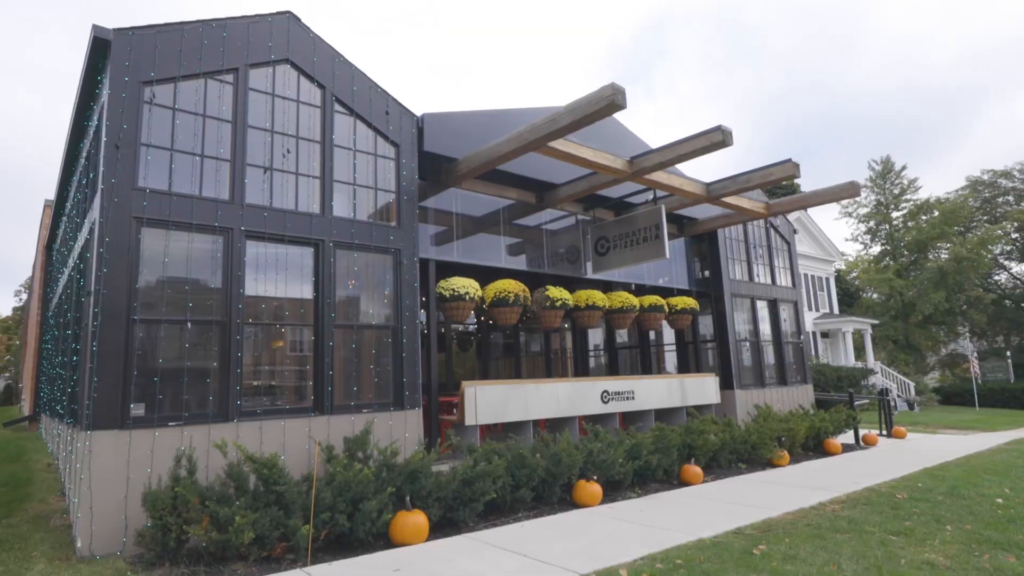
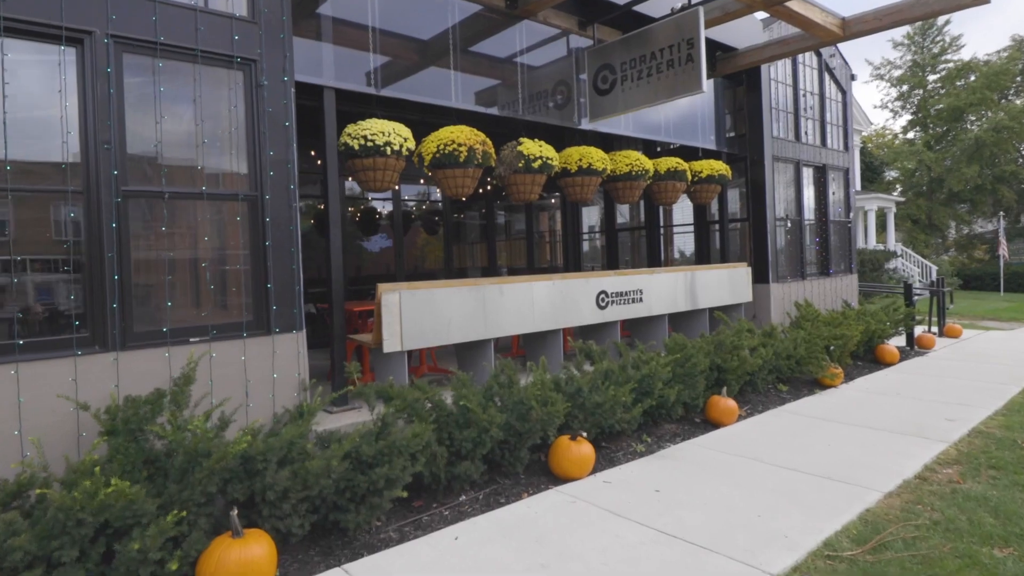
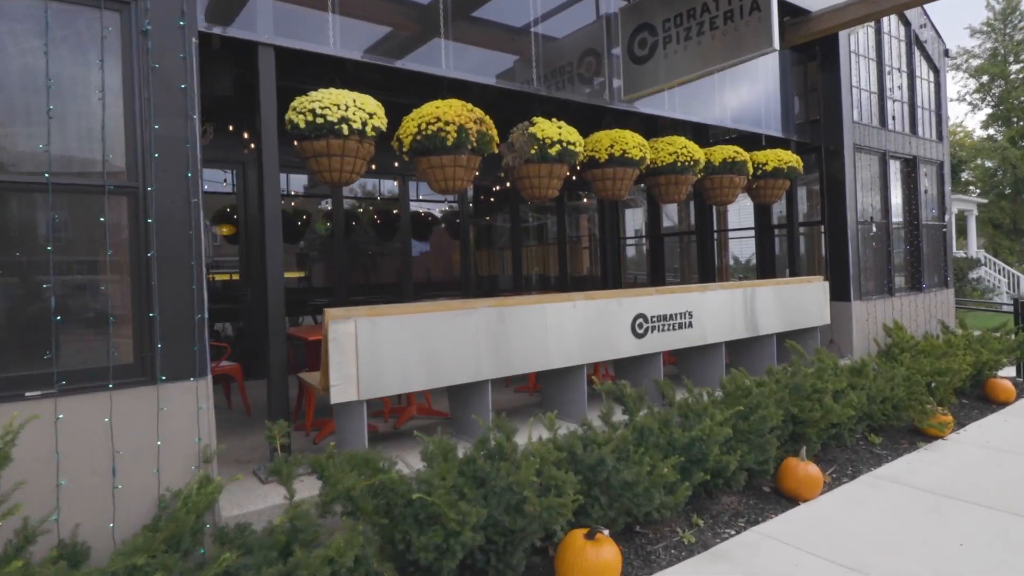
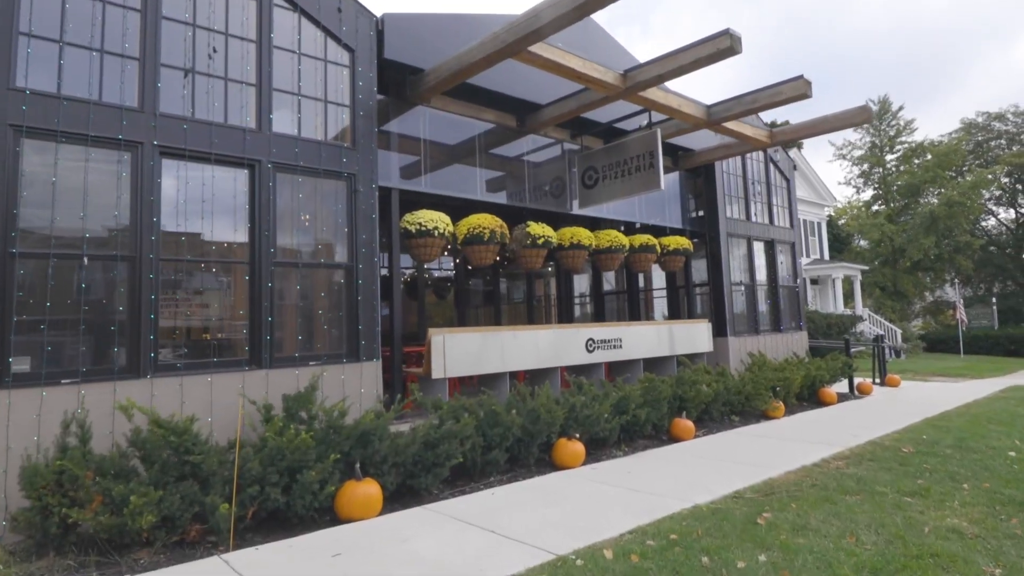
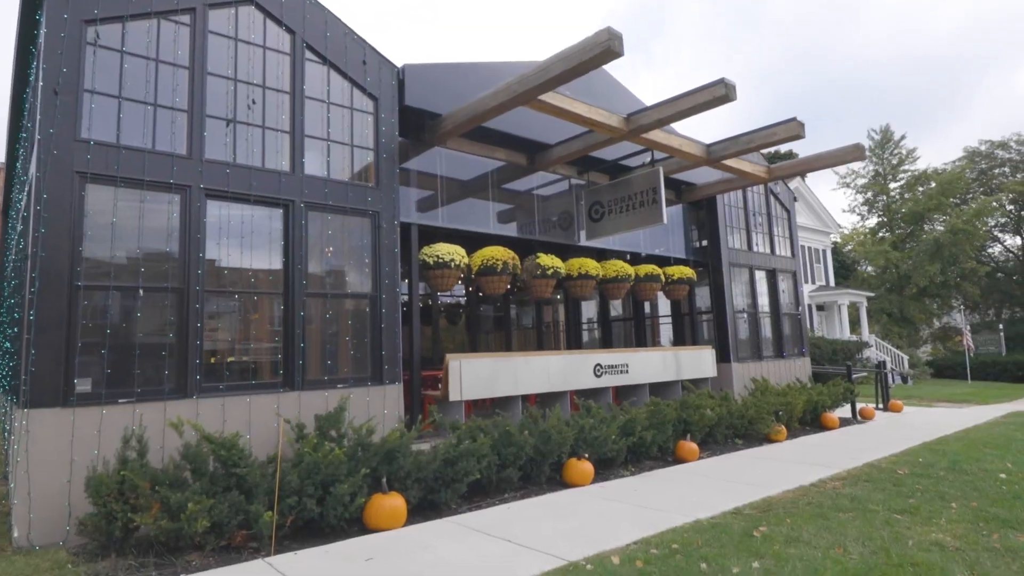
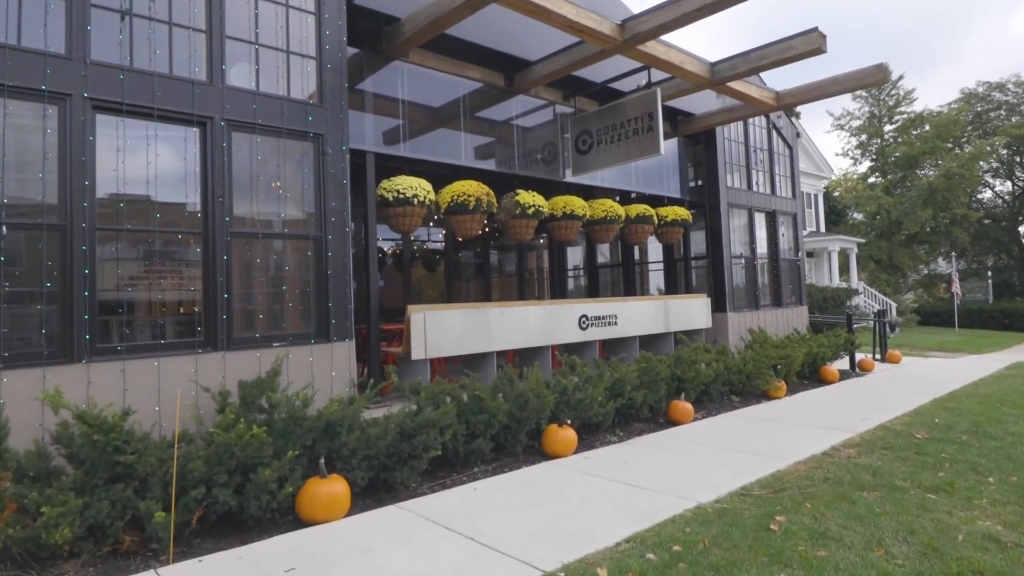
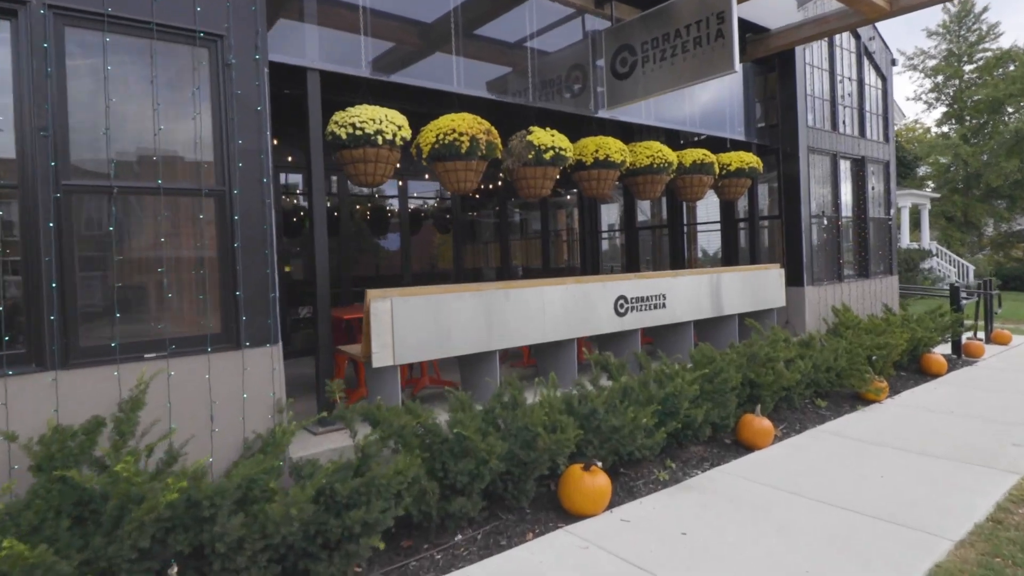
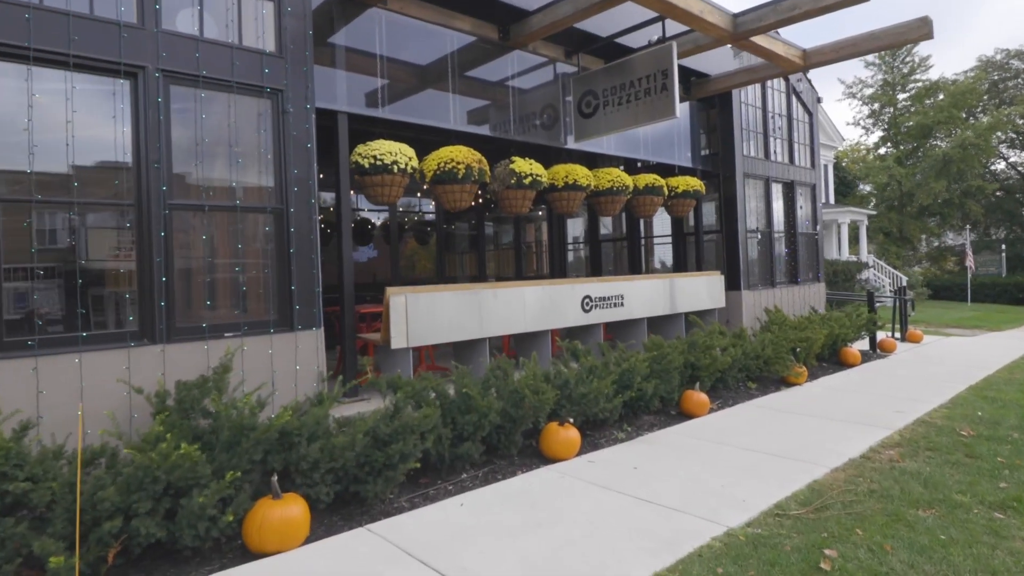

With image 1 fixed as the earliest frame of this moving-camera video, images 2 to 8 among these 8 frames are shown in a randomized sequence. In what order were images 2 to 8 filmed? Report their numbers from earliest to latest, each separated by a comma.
5, 4, 6, 8, 2, 7, 3
